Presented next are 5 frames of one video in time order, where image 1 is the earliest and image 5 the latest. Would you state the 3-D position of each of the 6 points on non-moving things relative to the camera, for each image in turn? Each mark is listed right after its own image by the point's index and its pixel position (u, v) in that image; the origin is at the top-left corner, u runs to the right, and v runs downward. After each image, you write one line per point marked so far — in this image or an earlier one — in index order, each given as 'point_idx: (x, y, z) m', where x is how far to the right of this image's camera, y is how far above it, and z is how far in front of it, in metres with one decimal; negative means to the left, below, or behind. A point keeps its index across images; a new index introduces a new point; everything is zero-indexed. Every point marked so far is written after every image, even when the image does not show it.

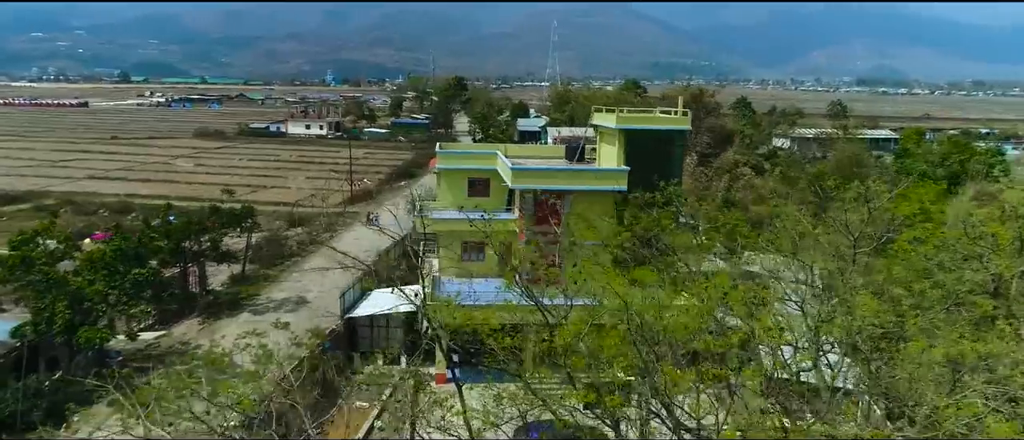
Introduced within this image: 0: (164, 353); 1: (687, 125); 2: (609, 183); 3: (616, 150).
0: (-9.3, -3.5, +19.0) m
1: (+4.3, +2.4, +17.7) m
2: (+2.3, +0.9, +17.7) m
3: (+2.7, +1.8, +18.3) m
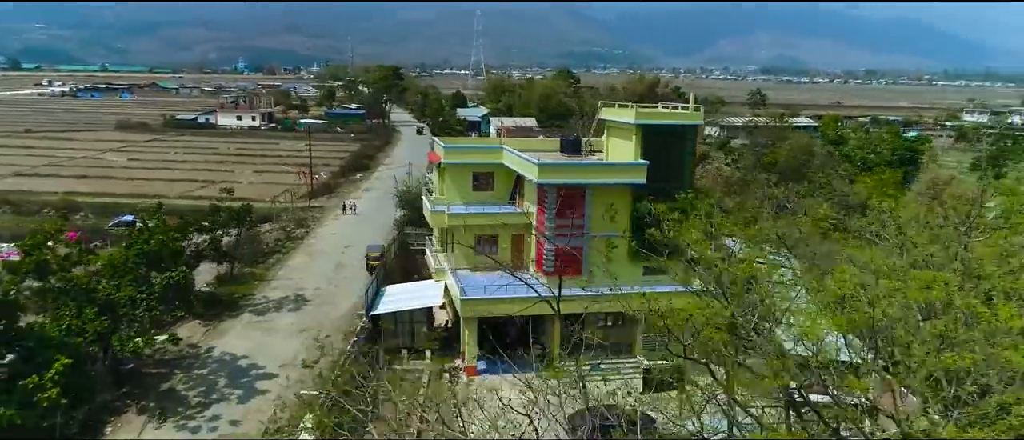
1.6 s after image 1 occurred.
0: (-8.6, -3.6, +18.5) m
1: (+4.9, +2.6, +18.6) m
2: (+2.9, +1.1, +18.4) m
3: (+3.2, +2.0, +19.0) m
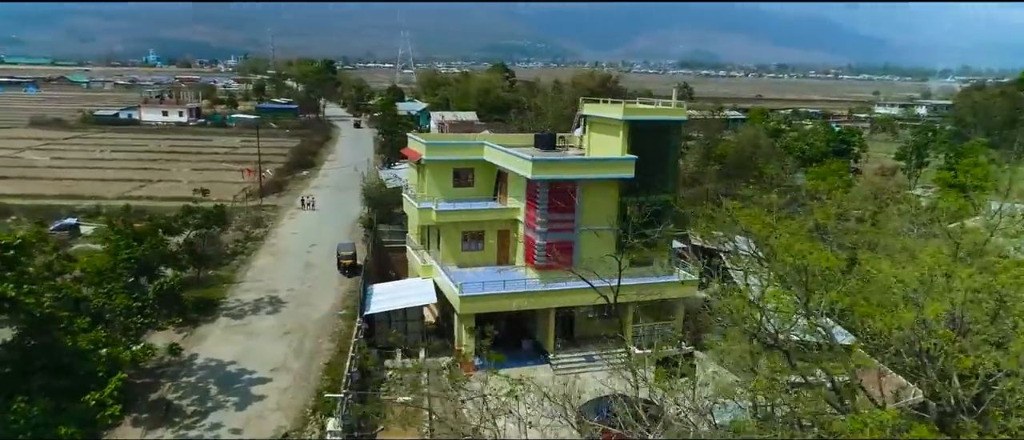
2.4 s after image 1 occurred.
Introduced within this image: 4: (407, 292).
0: (-8.7, -3.6, +17.8) m
1: (+4.6, +2.8, +19.2) m
2: (+2.7, +1.3, +18.8) m
3: (+2.9, +2.2, +19.5) m
4: (-2.9, -1.9, +19.5) m
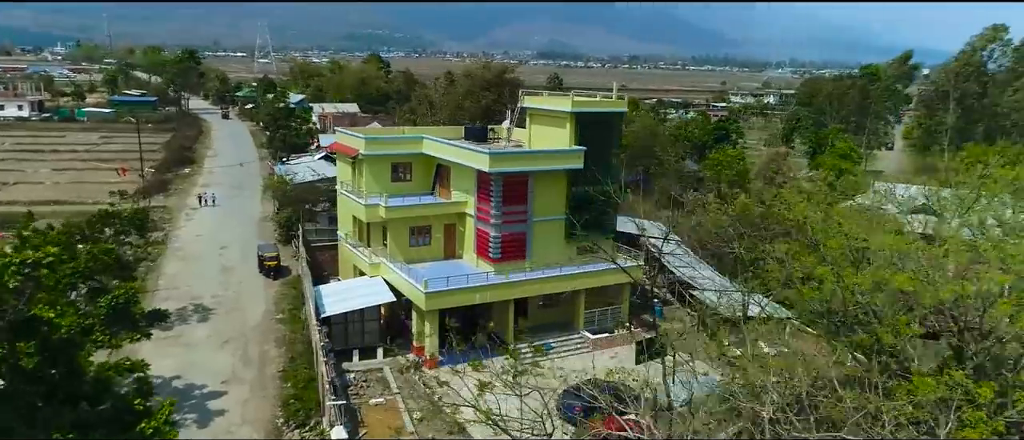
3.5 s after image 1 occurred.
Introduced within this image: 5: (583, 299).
0: (-9.4, -3.8, +16.2) m
1: (+3.2, +3.2, +20.0) m
2: (+1.4, +1.5, +19.2) m
3: (+1.5, +2.4, +19.9) m
4: (-4.1, -1.9, +19.0) m
5: (+2.0, -2.2, +19.9) m
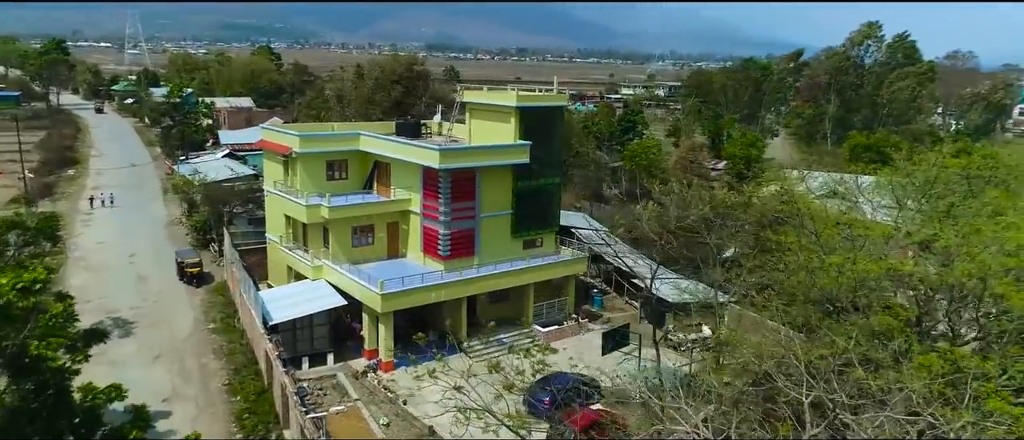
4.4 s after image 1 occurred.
0: (-10.1, -4.0, +14.6) m
1: (+1.5, +3.4, +20.2) m
2: (0.0, +1.7, +19.2) m
3: (-0.1, +2.6, +19.9) m
4: (-5.3, -1.9, +18.2) m
5: (+0.5, -2.0, +20.0) m
